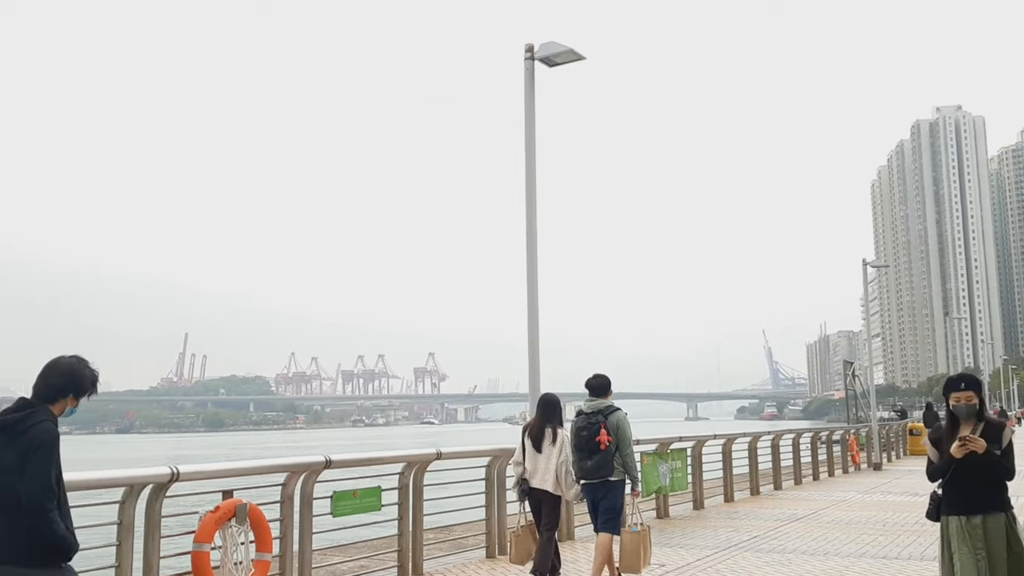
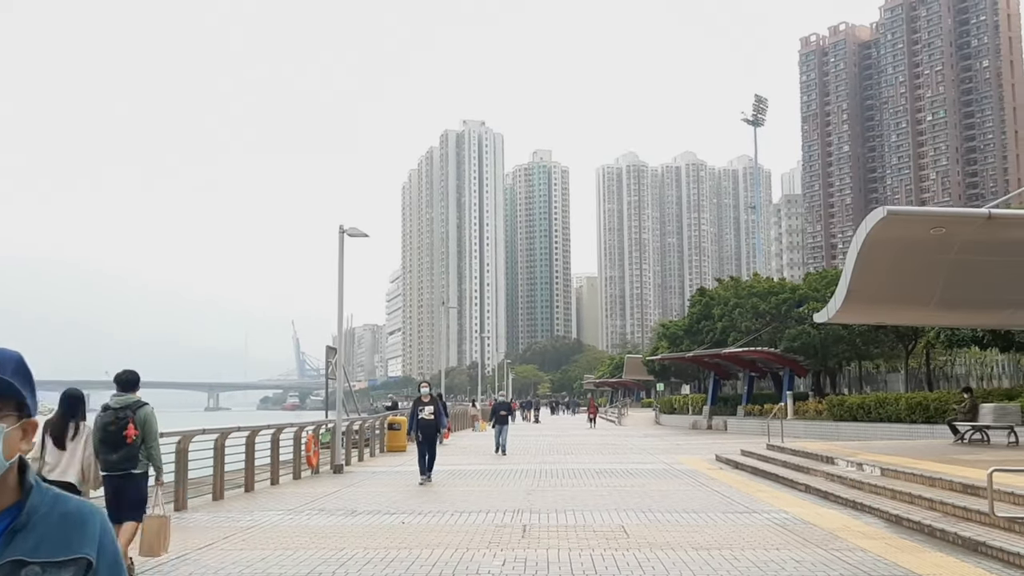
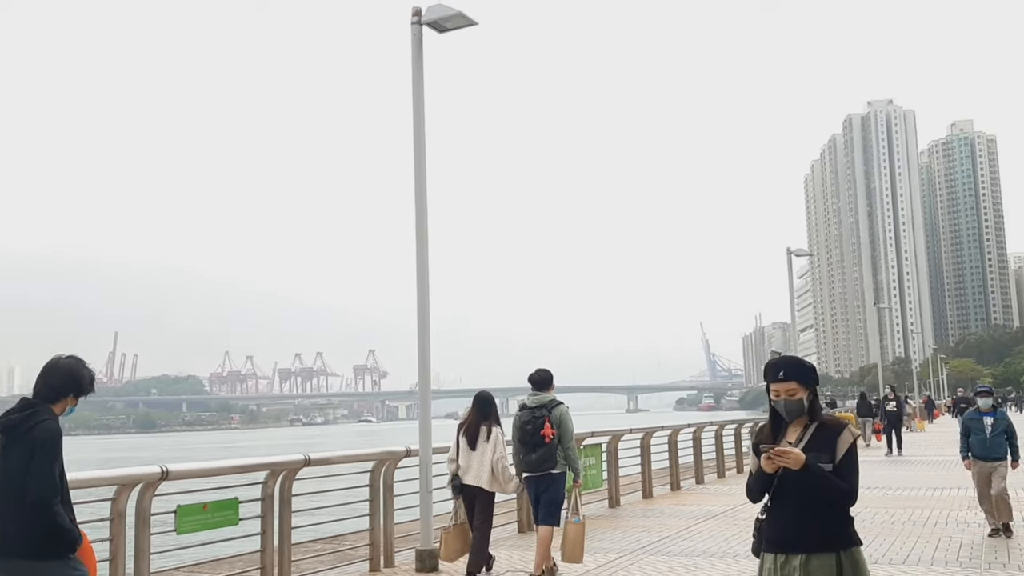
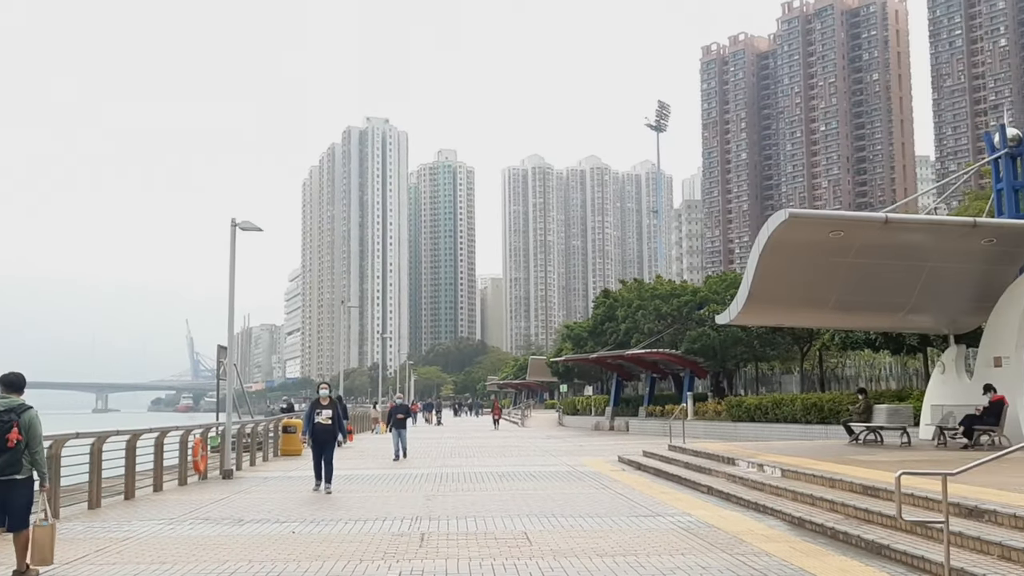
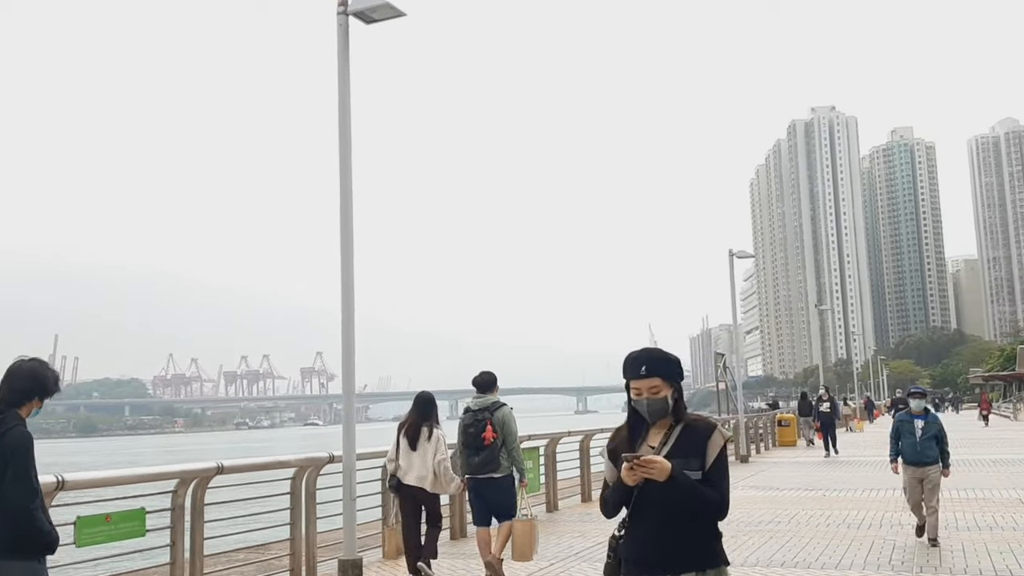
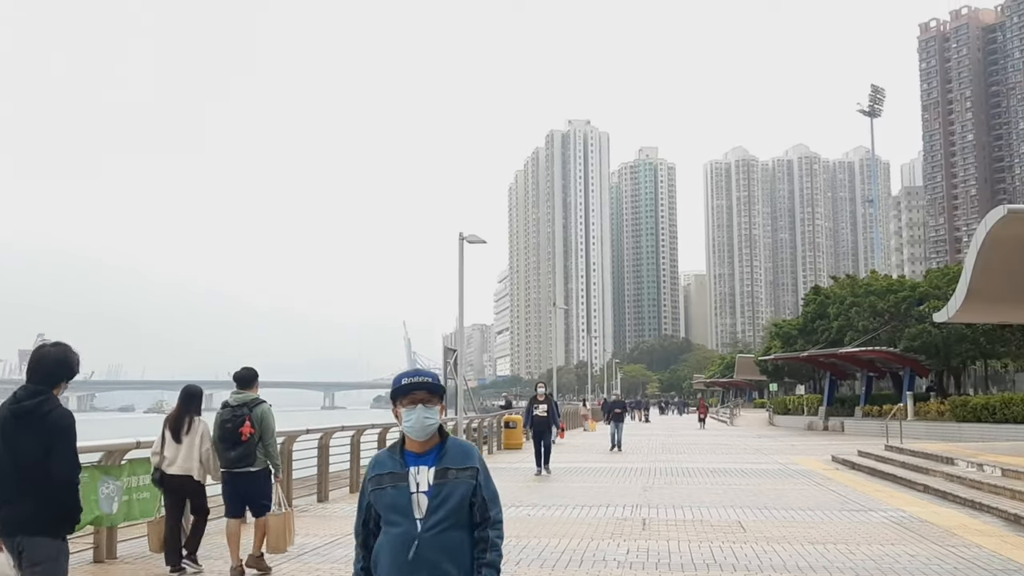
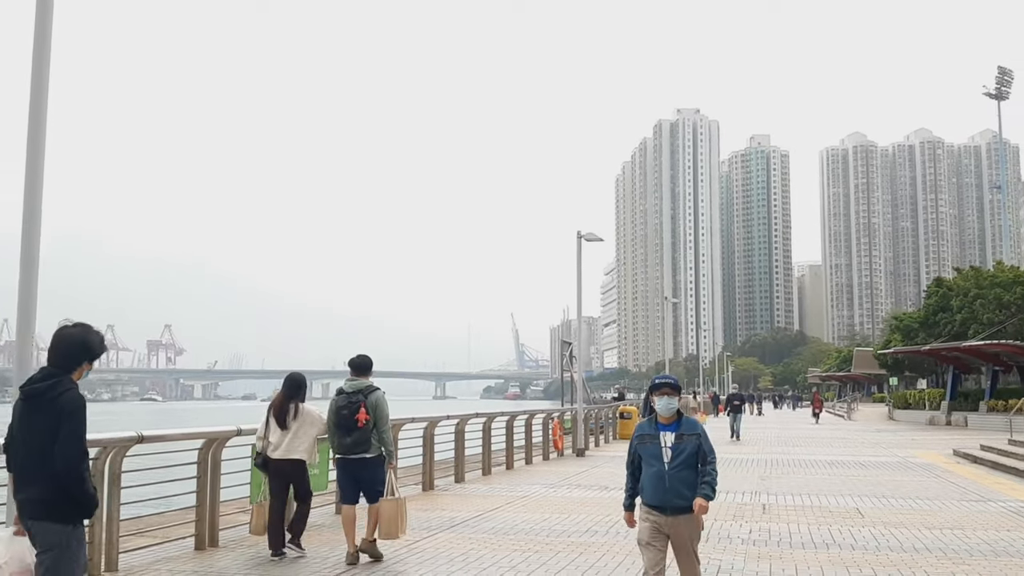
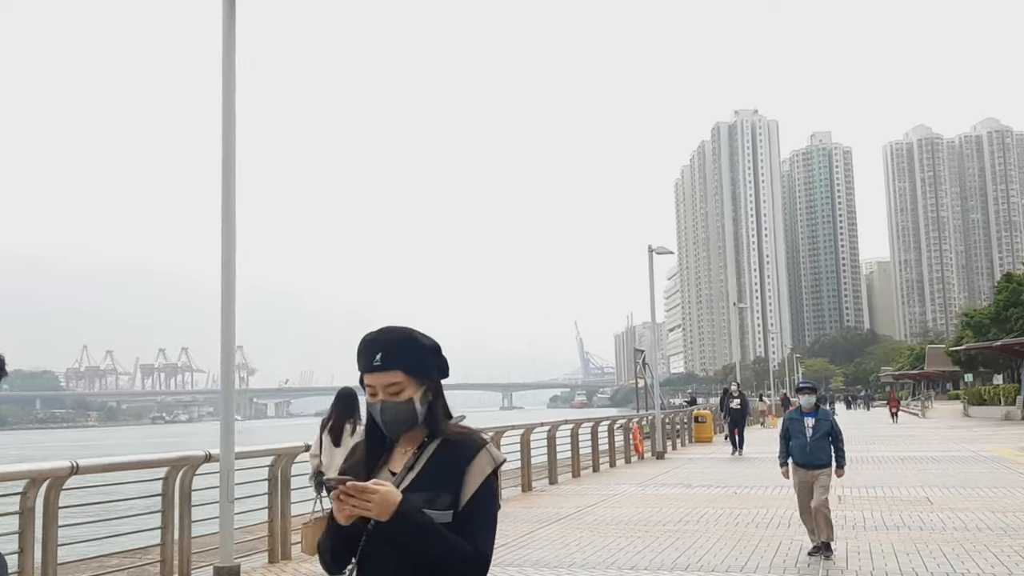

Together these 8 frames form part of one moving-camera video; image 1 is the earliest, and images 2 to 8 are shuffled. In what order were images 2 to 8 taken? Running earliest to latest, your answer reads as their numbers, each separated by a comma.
3, 5, 8, 7, 6, 2, 4
